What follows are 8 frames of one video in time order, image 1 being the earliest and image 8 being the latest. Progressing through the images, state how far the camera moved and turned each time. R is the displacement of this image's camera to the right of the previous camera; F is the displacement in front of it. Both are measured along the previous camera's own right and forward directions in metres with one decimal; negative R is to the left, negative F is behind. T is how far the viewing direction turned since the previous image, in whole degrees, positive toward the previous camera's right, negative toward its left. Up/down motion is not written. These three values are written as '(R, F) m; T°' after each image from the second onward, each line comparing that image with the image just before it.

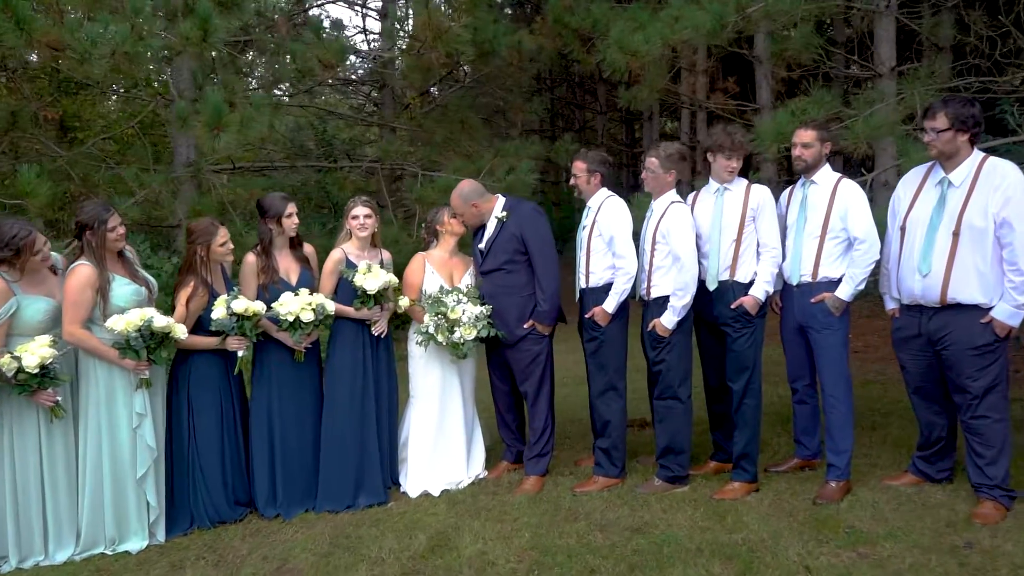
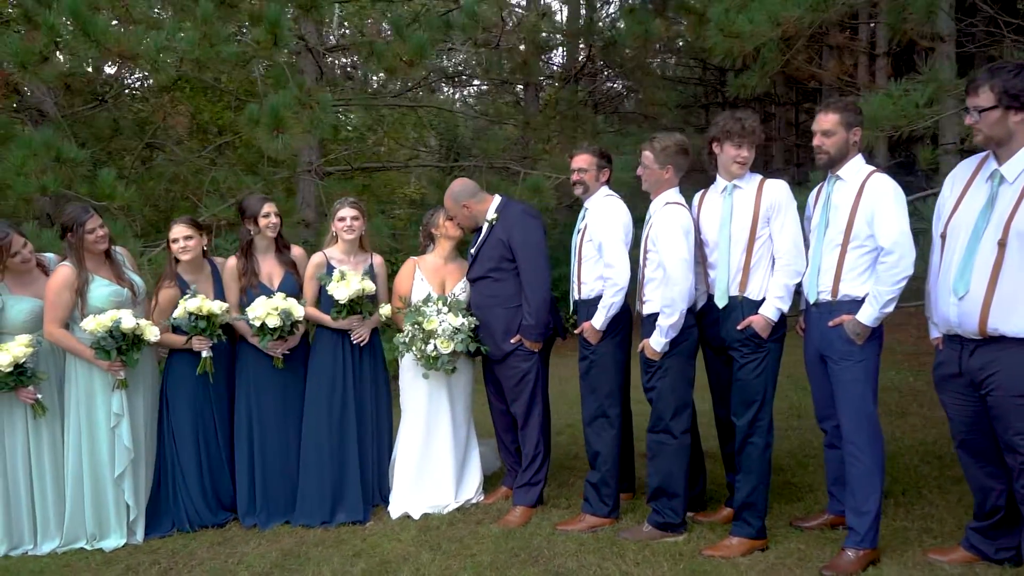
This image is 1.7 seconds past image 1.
(+1.2, +0.6) m; -14°
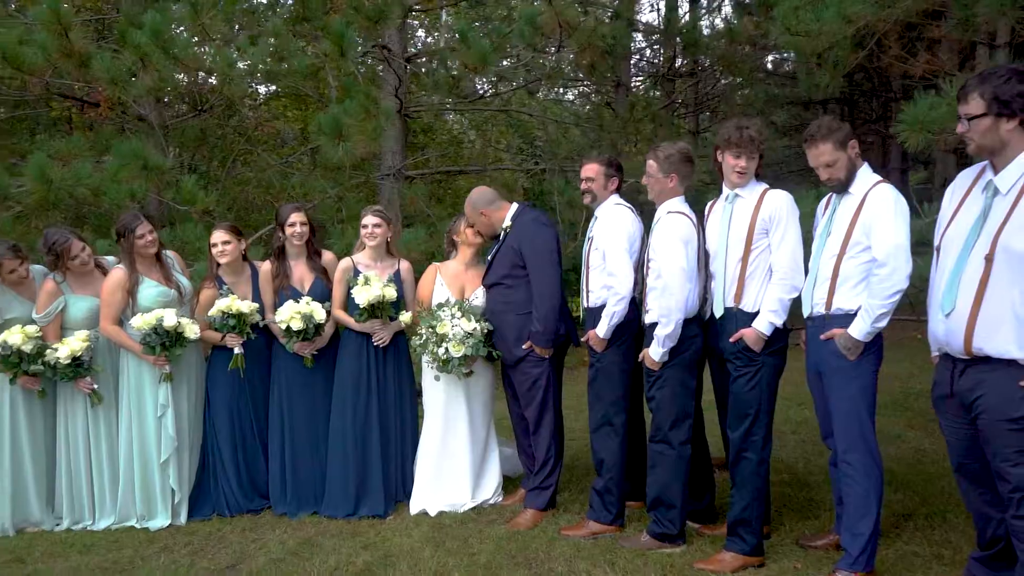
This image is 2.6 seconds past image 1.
(+0.6, 0.0) m; -8°
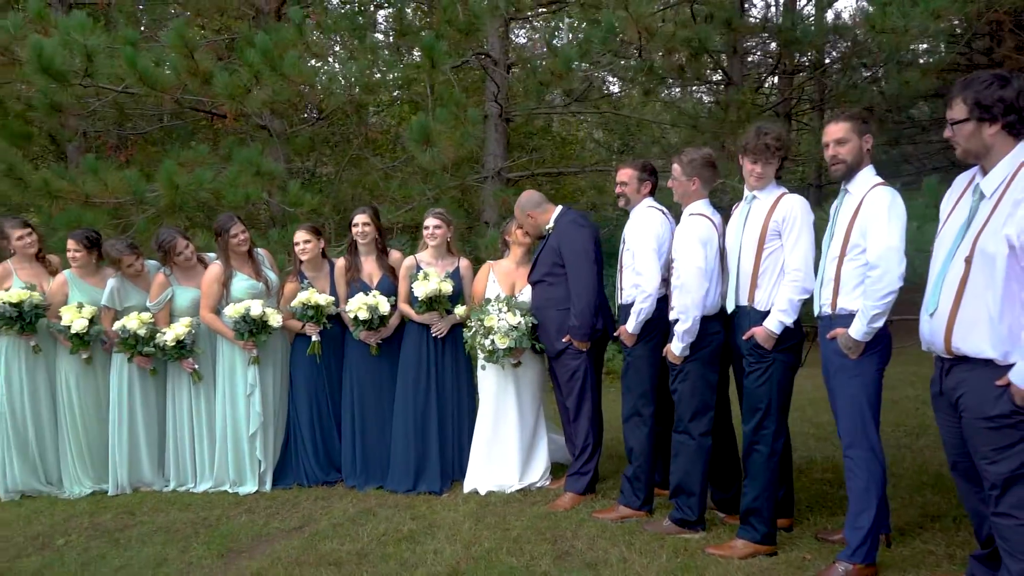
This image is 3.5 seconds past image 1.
(+0.6, -0.3) m; -9°
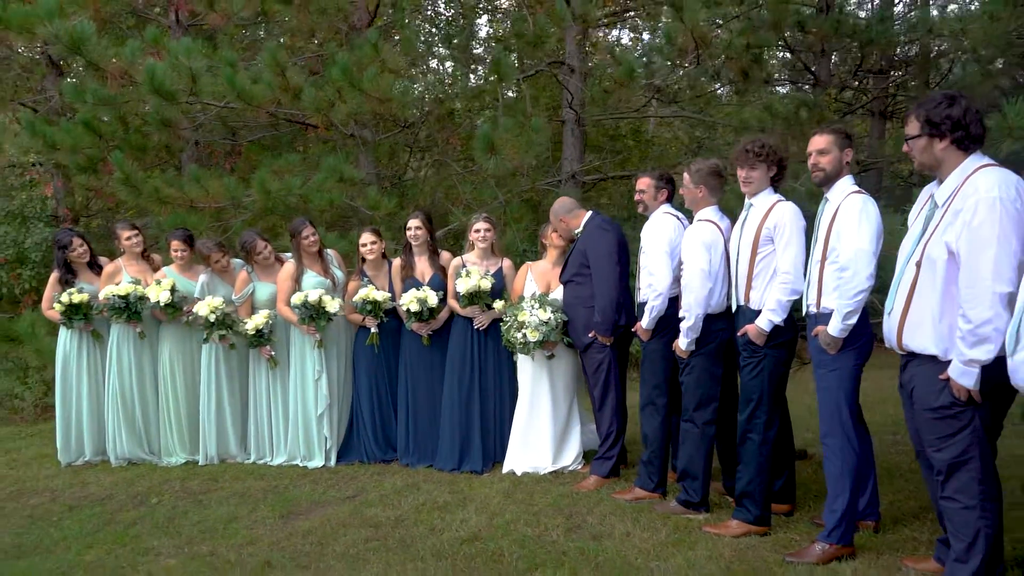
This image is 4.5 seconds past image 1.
(+0.5, -0.5) m; -7°
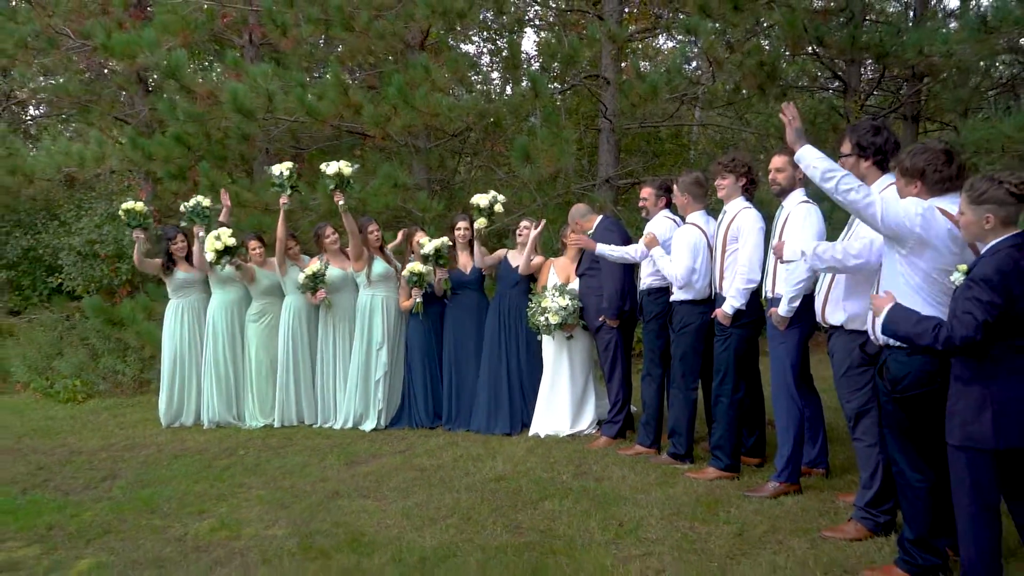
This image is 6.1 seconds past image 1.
(+0.2, -1.1) m; -4°
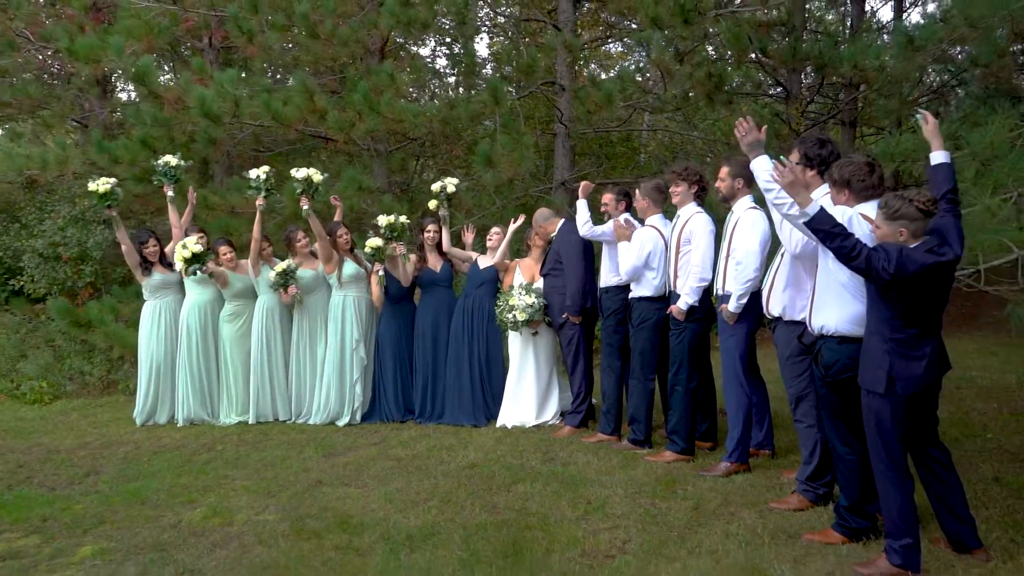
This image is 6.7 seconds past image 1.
(-0.2, -0.4) m; +3°
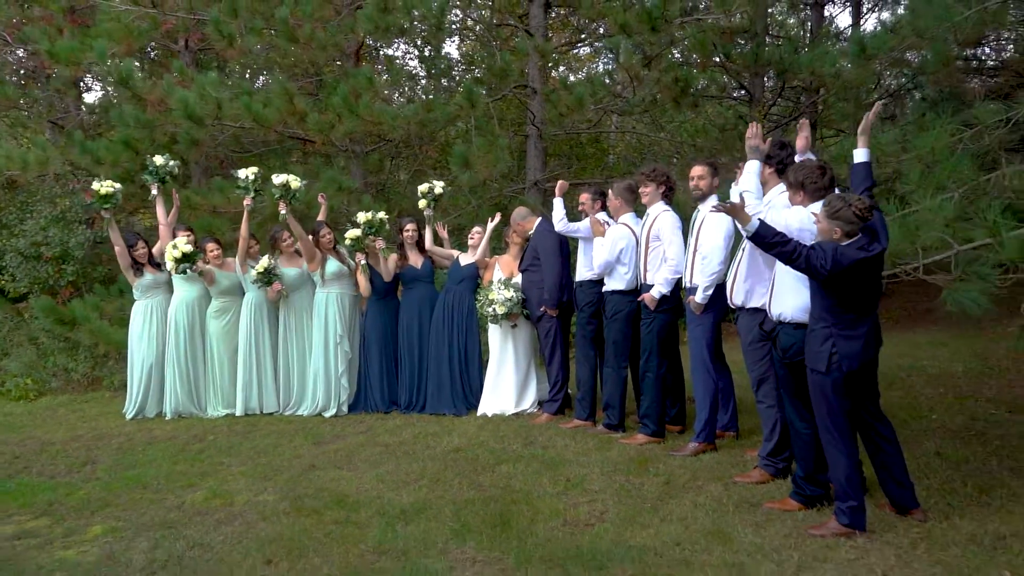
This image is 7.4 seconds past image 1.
(-0.1, -0.4) m; +2°
